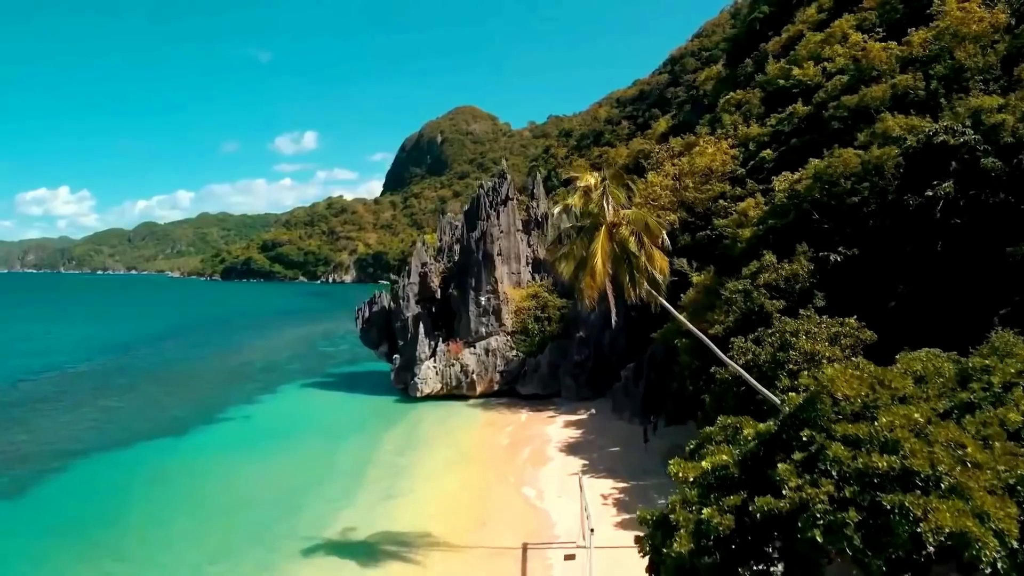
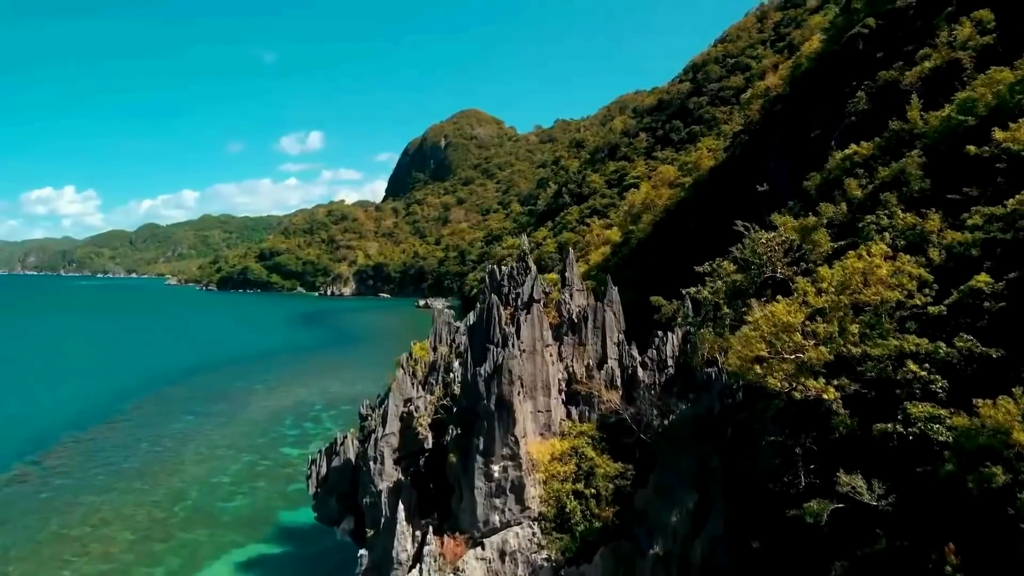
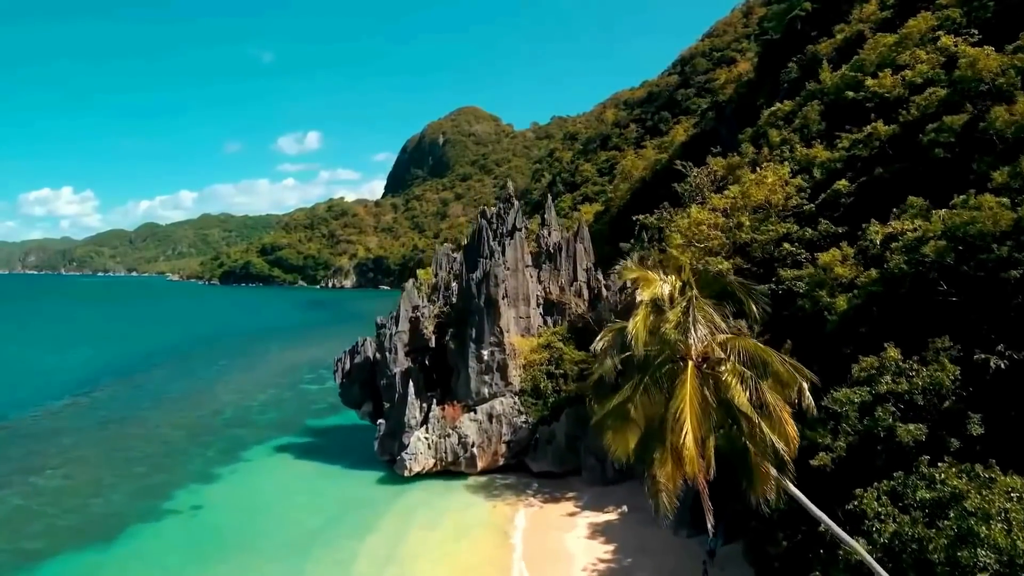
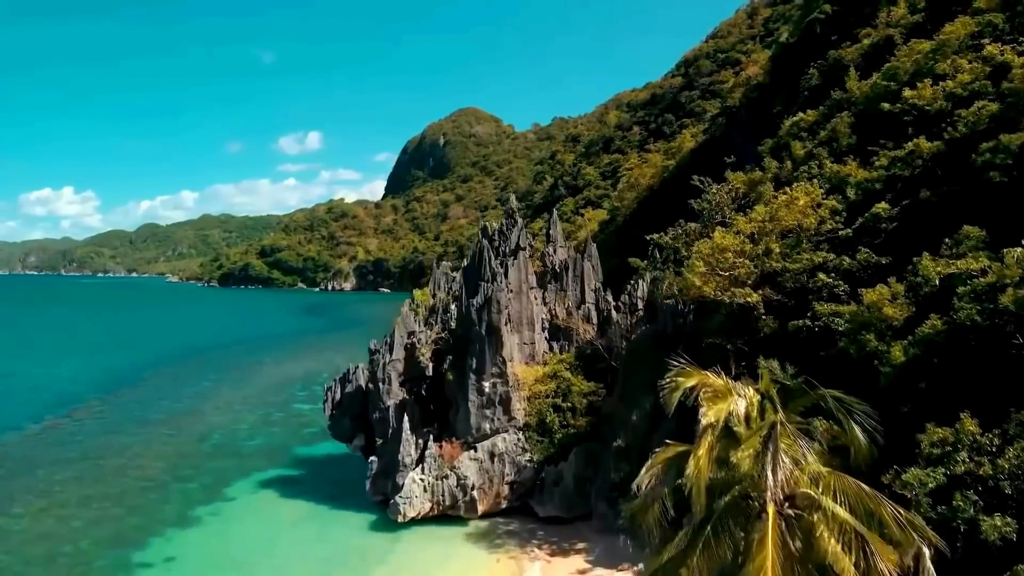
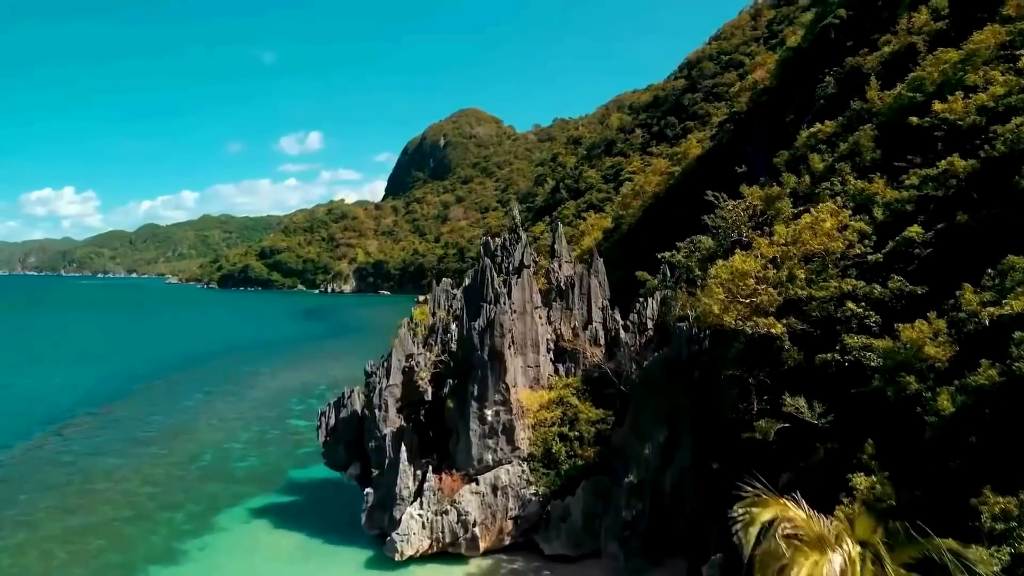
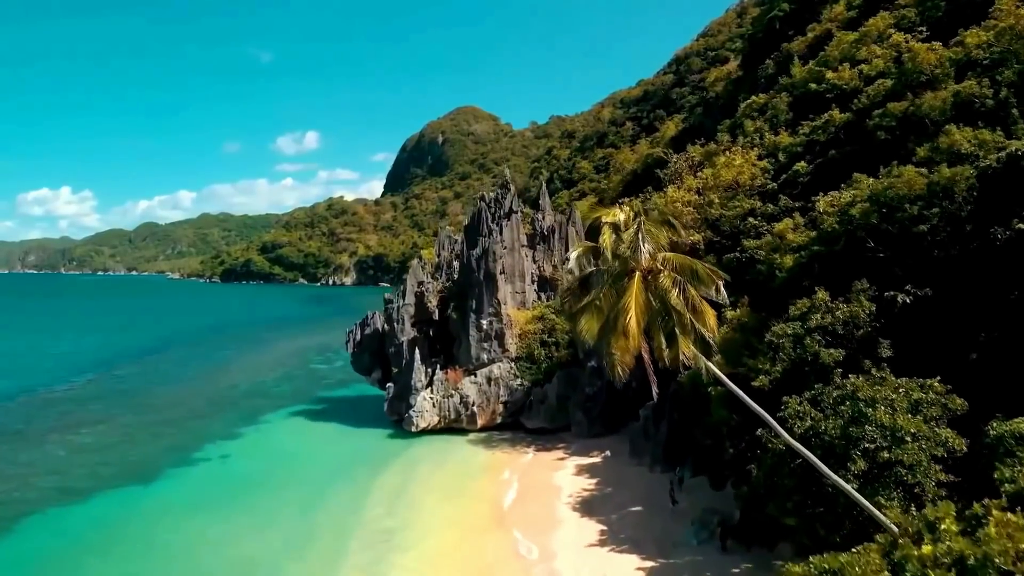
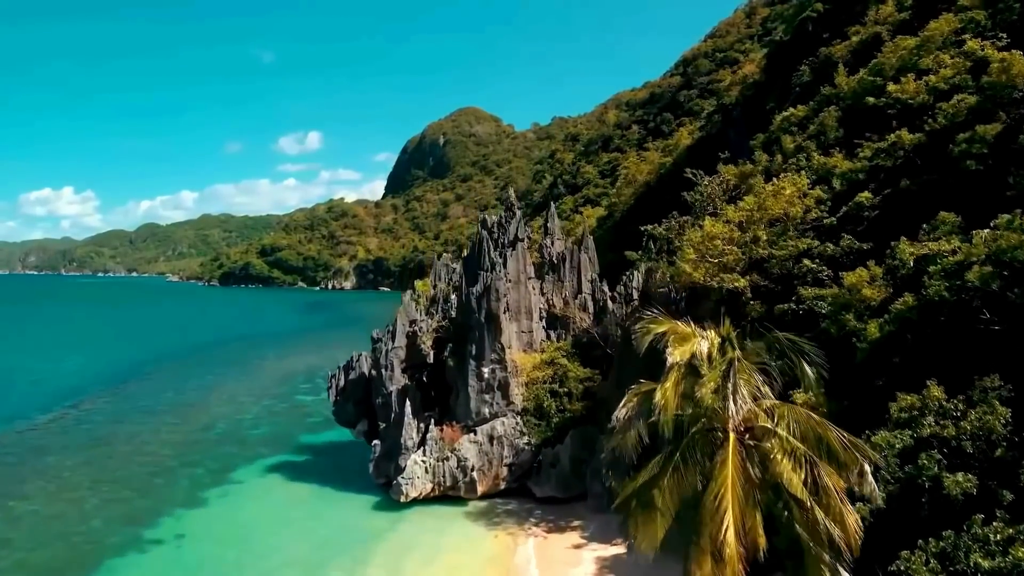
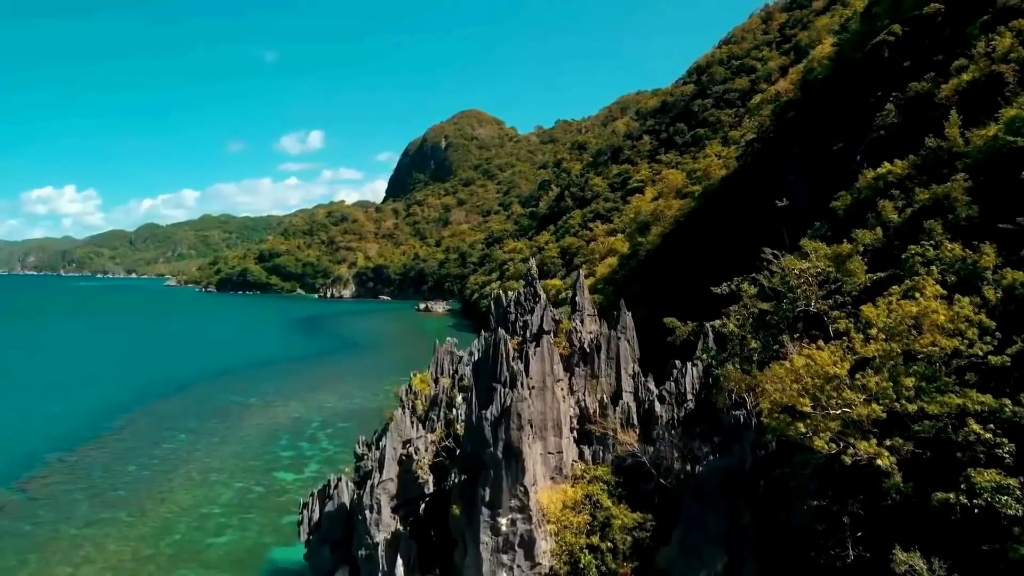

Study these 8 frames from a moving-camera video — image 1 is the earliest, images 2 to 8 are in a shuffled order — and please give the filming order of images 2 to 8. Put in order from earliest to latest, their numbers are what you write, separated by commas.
6, 3, 7, 4, 5, 2, 8
